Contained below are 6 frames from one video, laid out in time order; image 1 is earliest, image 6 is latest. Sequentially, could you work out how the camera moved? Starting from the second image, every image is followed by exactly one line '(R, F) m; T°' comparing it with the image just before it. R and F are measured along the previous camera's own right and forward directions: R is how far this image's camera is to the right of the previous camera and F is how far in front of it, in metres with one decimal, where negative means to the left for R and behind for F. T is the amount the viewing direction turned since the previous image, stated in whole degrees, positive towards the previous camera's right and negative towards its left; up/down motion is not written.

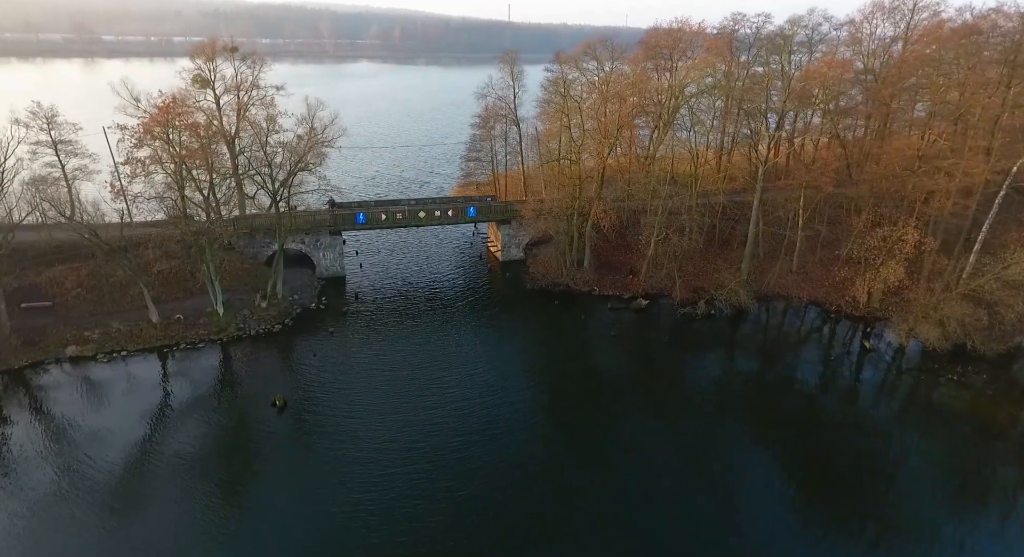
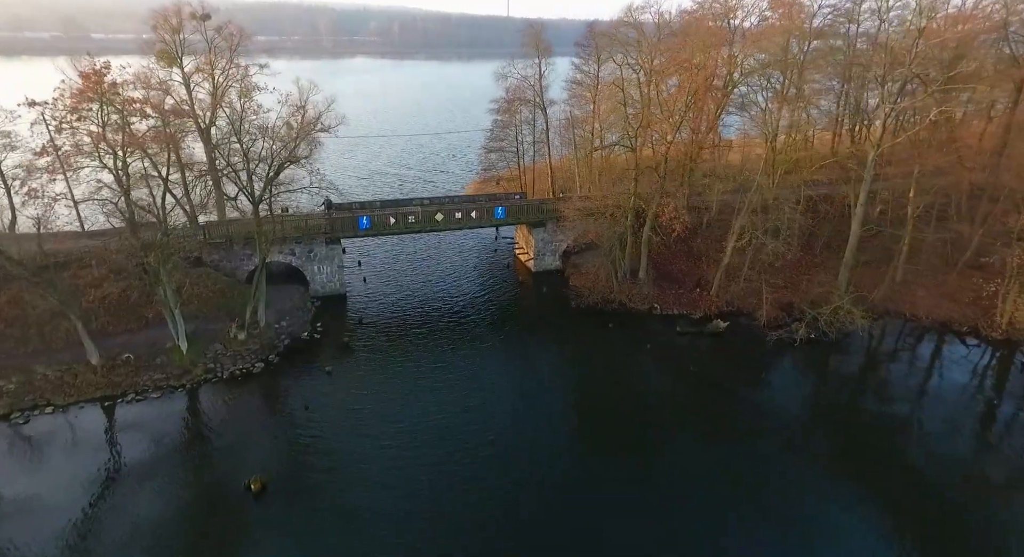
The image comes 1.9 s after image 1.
(-2.2, +7.3) m; 0°
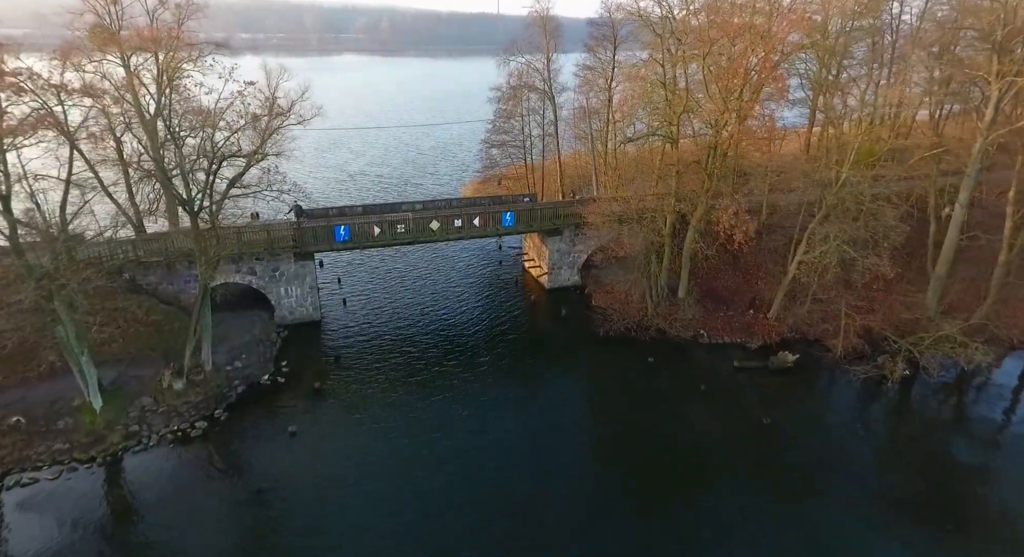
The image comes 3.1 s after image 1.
(-0.9, +5.7) m; +1°
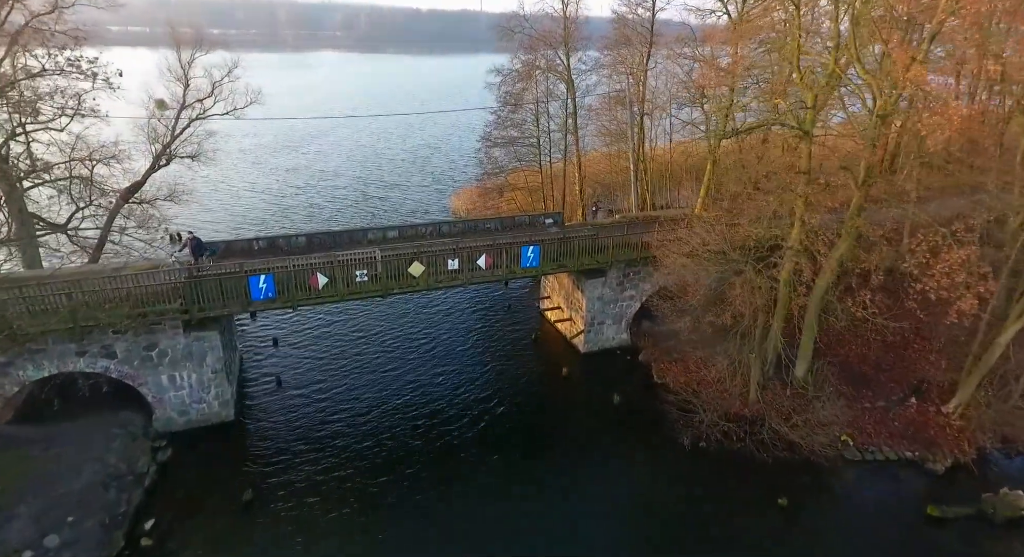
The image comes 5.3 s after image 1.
(-1.2, +9.5) m; +2°
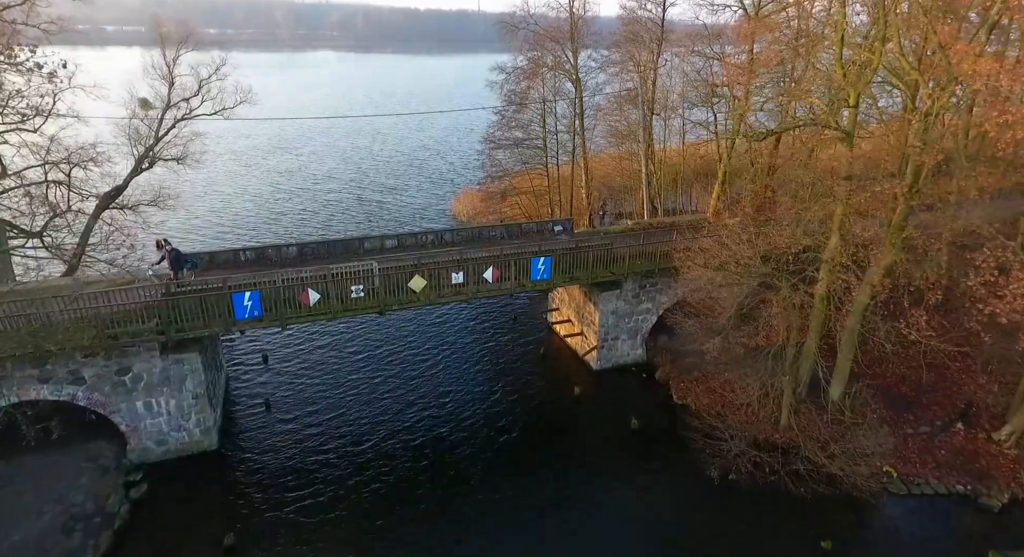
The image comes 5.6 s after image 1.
(-0.3, +1.4) m; 0°
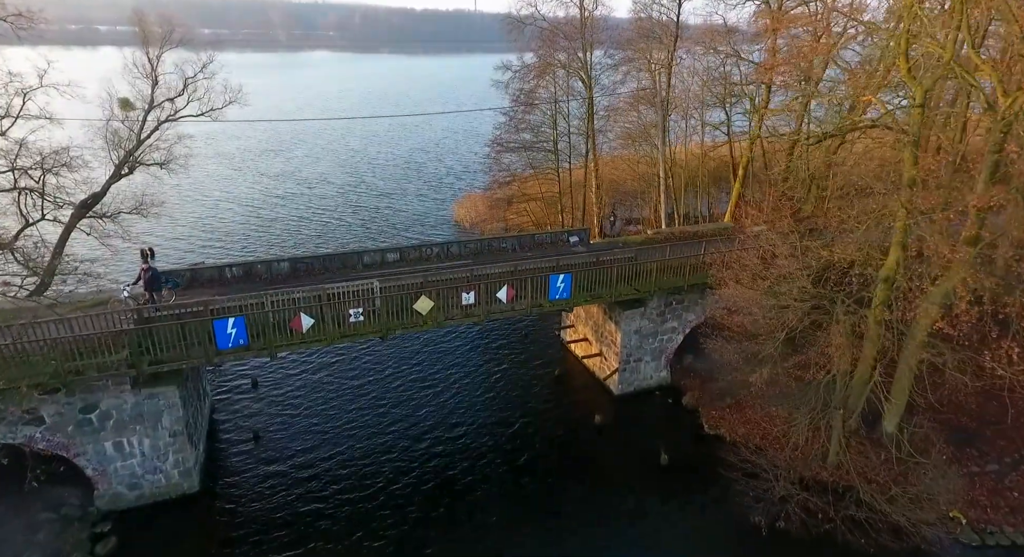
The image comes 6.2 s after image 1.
(-0.5, +1.6) m; 0°
